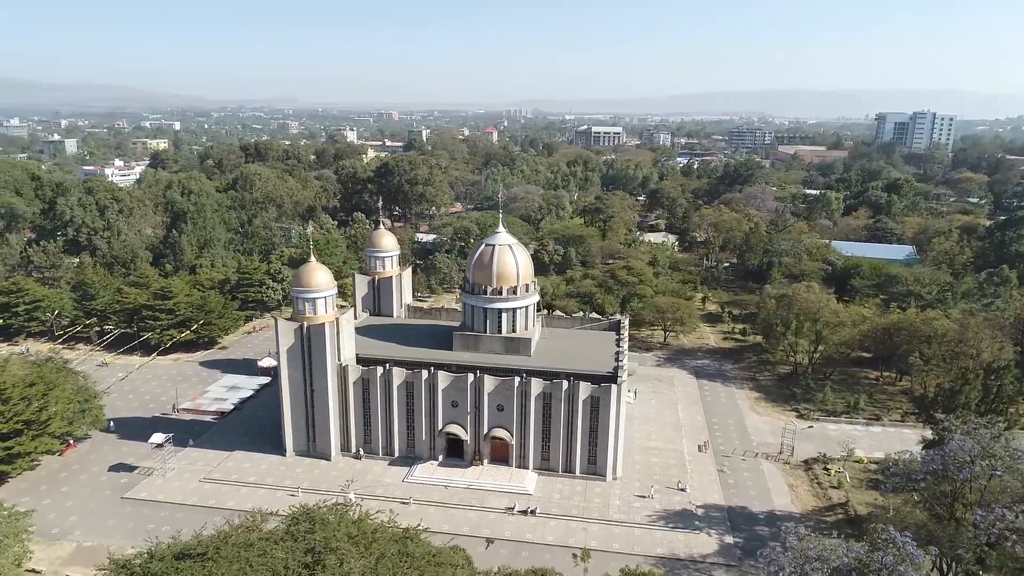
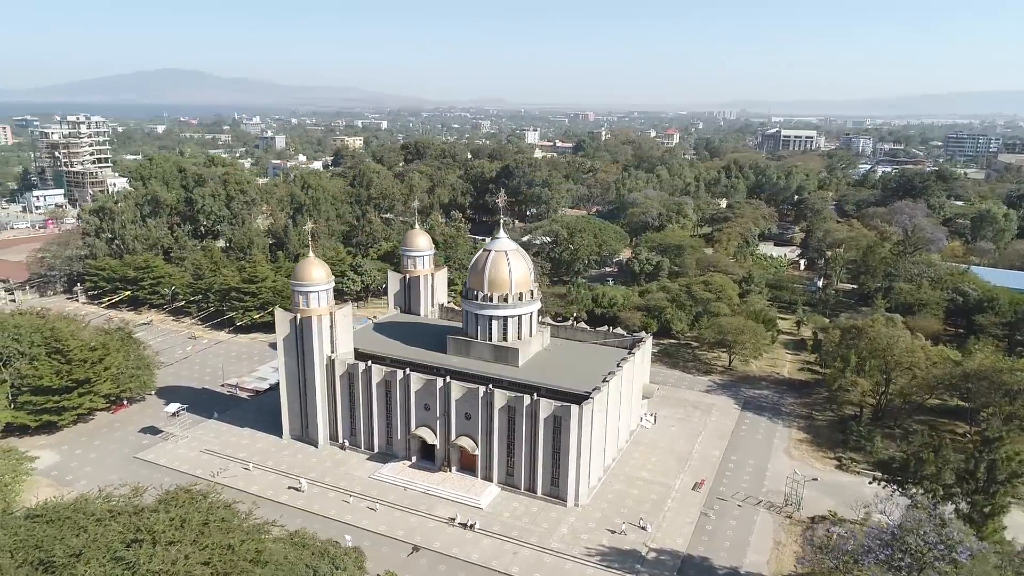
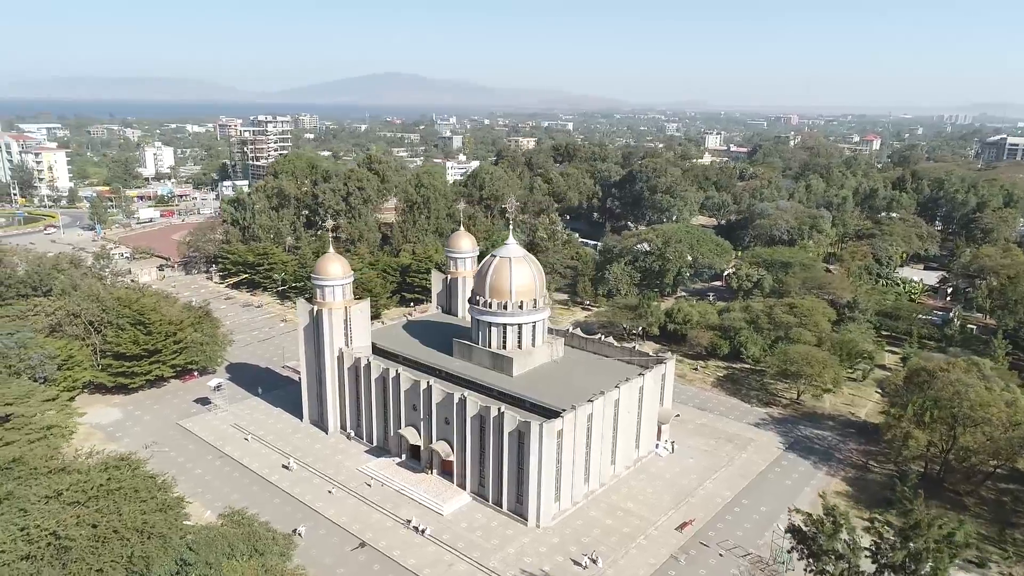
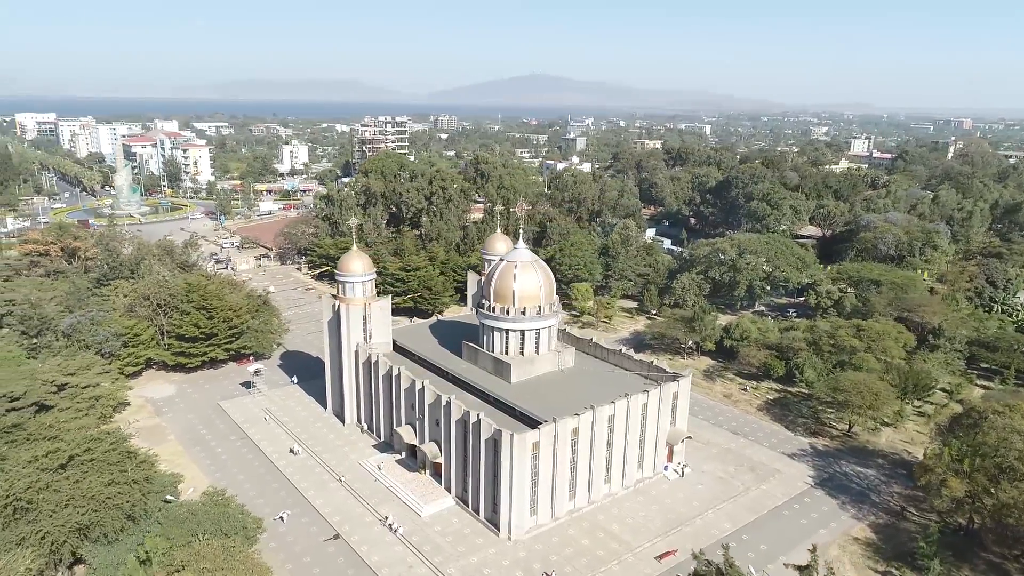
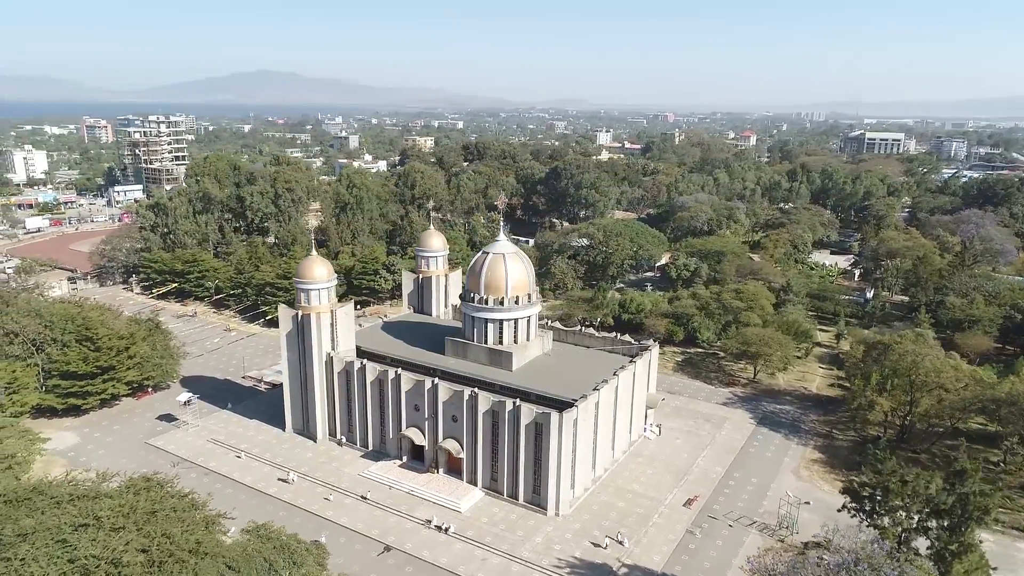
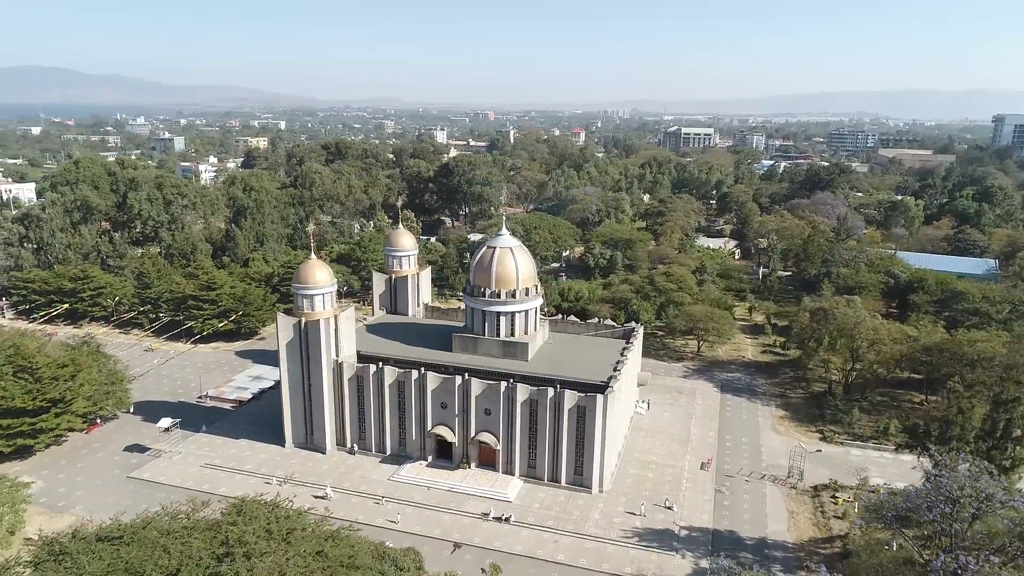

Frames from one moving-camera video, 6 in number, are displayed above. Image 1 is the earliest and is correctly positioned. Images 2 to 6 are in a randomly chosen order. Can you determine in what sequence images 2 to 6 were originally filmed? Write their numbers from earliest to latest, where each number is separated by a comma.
6, 2, 5, 3, 4
